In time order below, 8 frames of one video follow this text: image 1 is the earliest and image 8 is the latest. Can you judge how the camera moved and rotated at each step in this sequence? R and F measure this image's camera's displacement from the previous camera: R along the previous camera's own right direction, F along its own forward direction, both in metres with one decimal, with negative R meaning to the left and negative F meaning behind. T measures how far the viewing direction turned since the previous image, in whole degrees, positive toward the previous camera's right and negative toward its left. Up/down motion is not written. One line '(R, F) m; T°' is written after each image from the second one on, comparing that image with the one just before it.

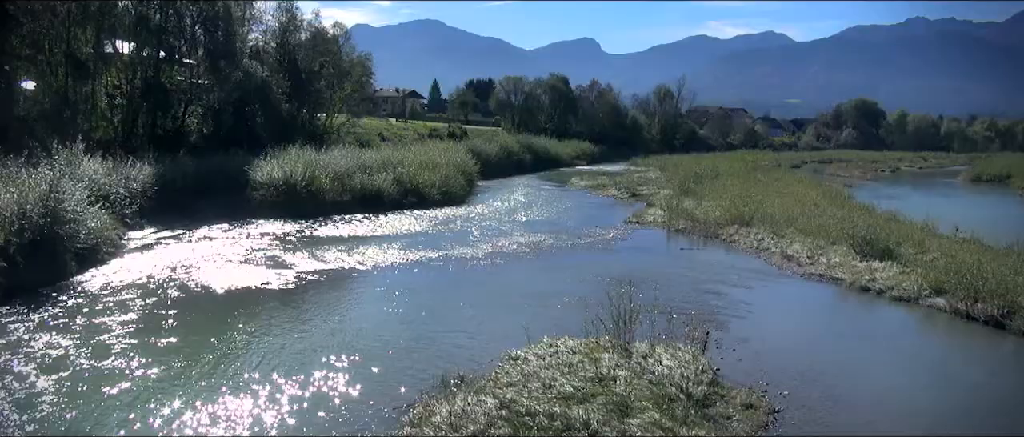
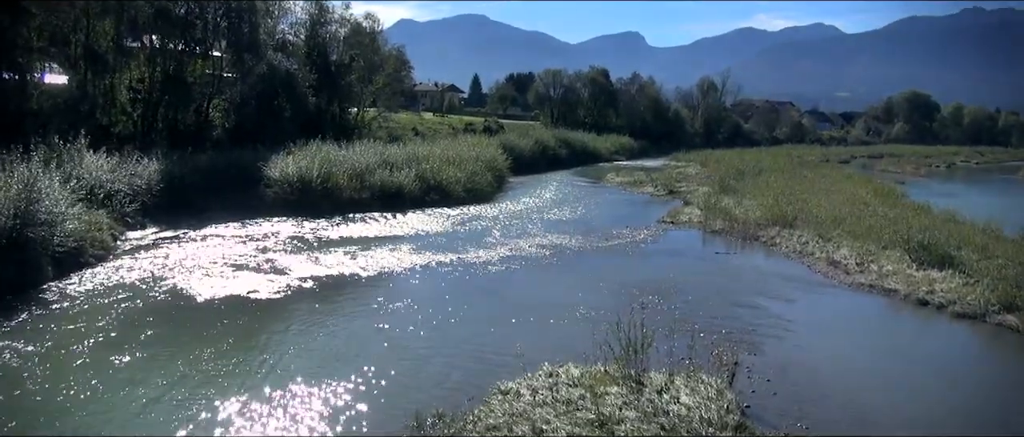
(+0.6, +1.5) m; -3°
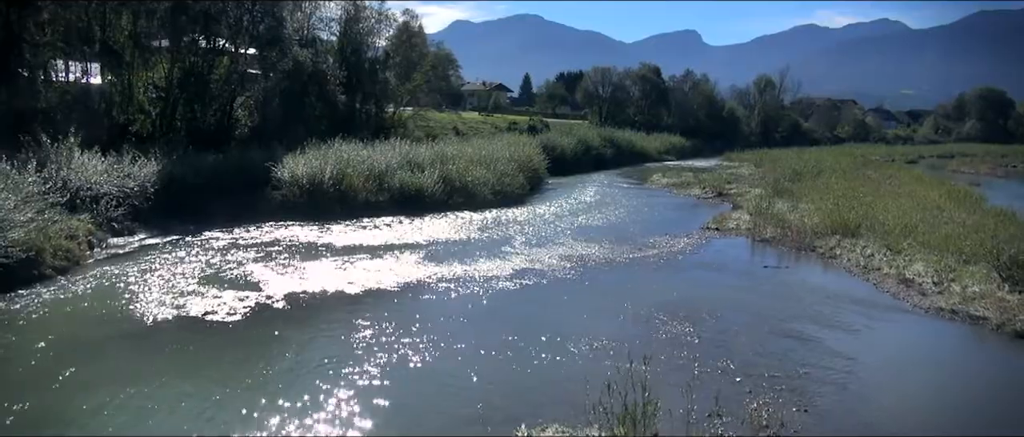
(+0.8, +2.2) m; -4°
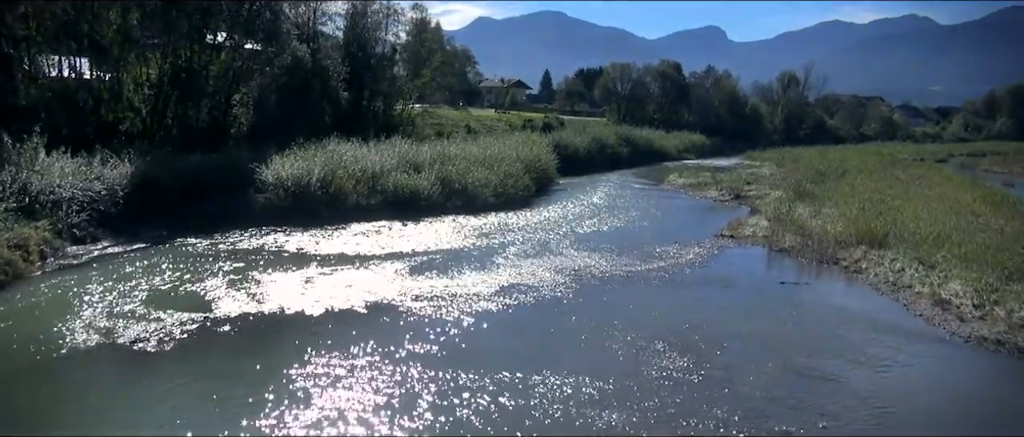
(+0.7, +1.5) m; -2°
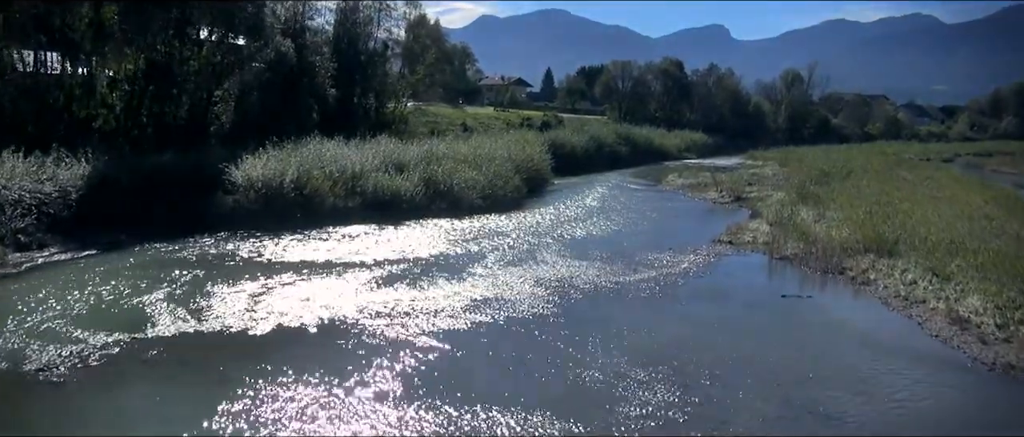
(+0.5, +1.3) m; 0°
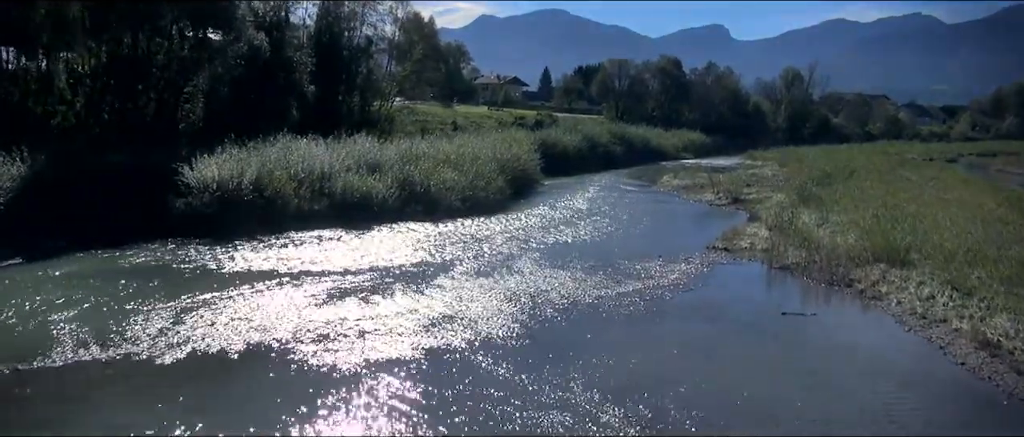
(+0.6, +1.6) m; 0°
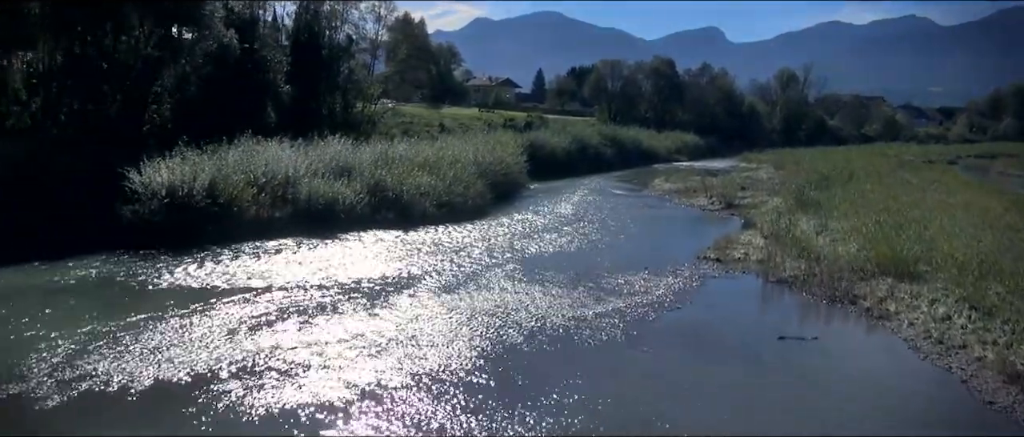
(+0.5, +1.5) m; 0°
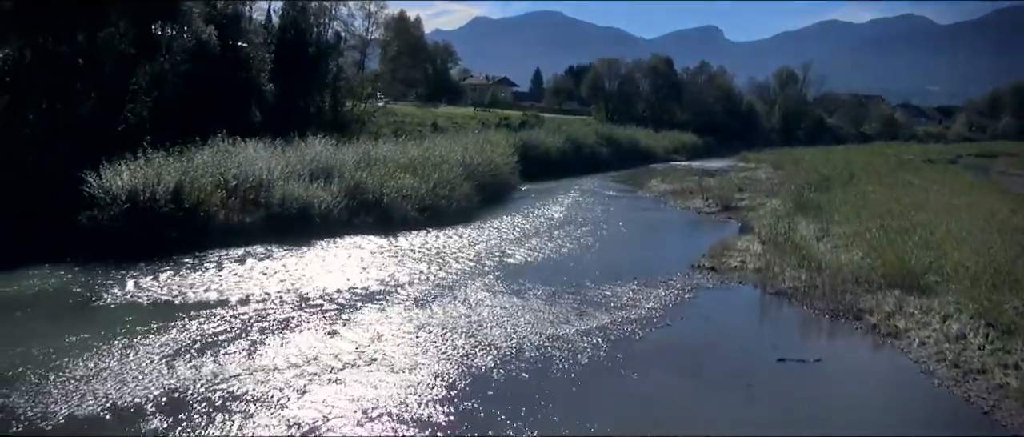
(+0.4, +1.0) m; 0°
